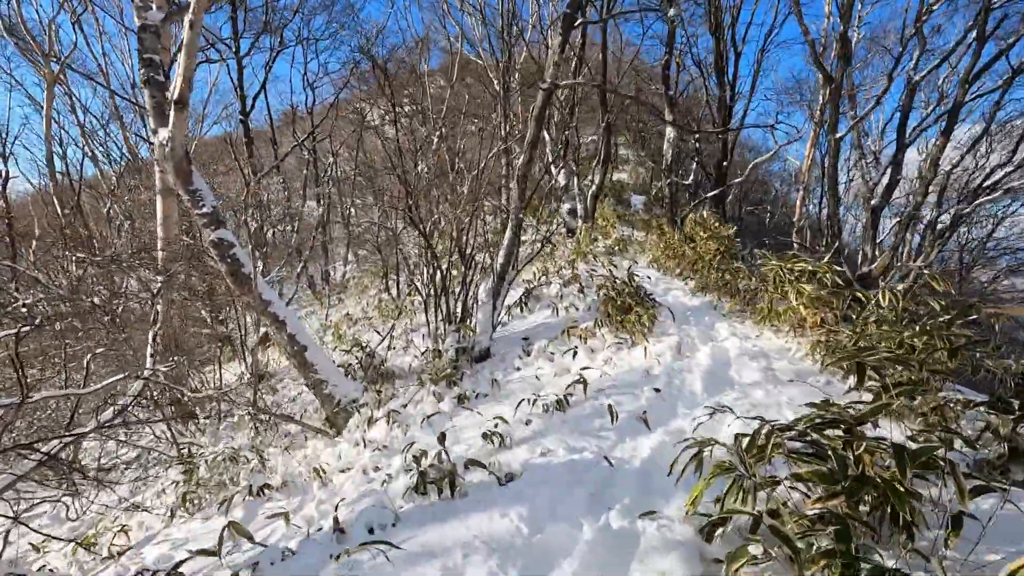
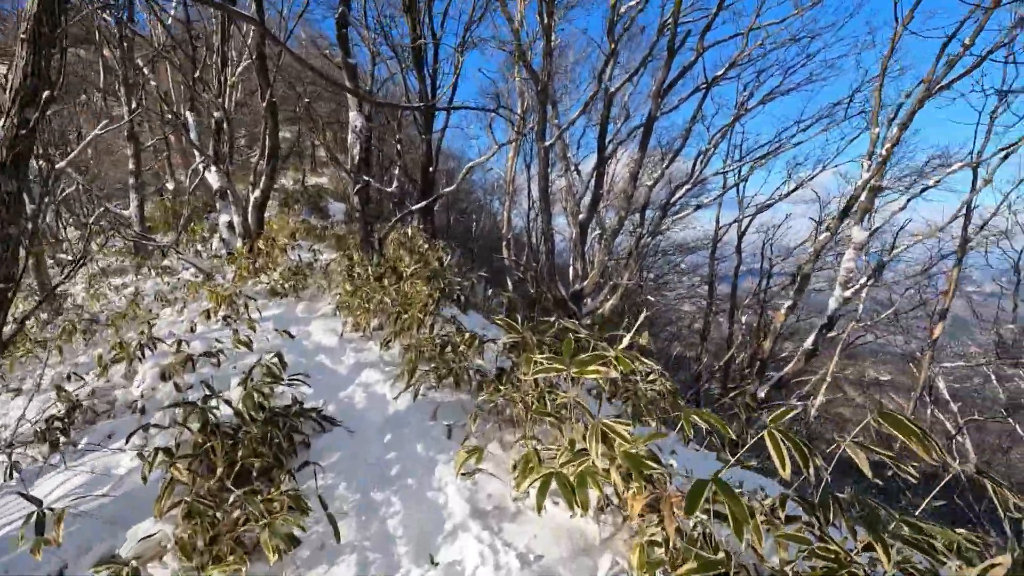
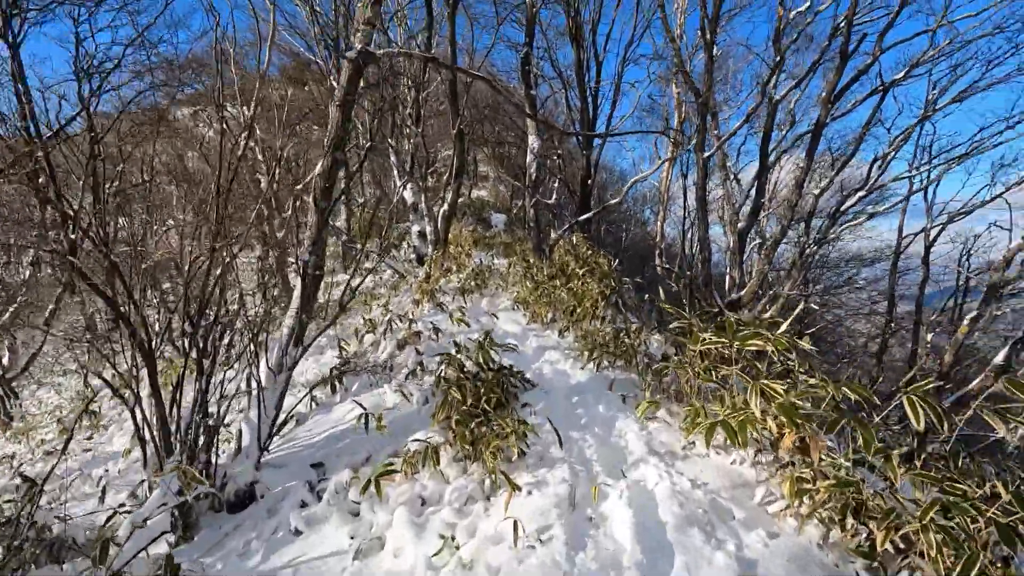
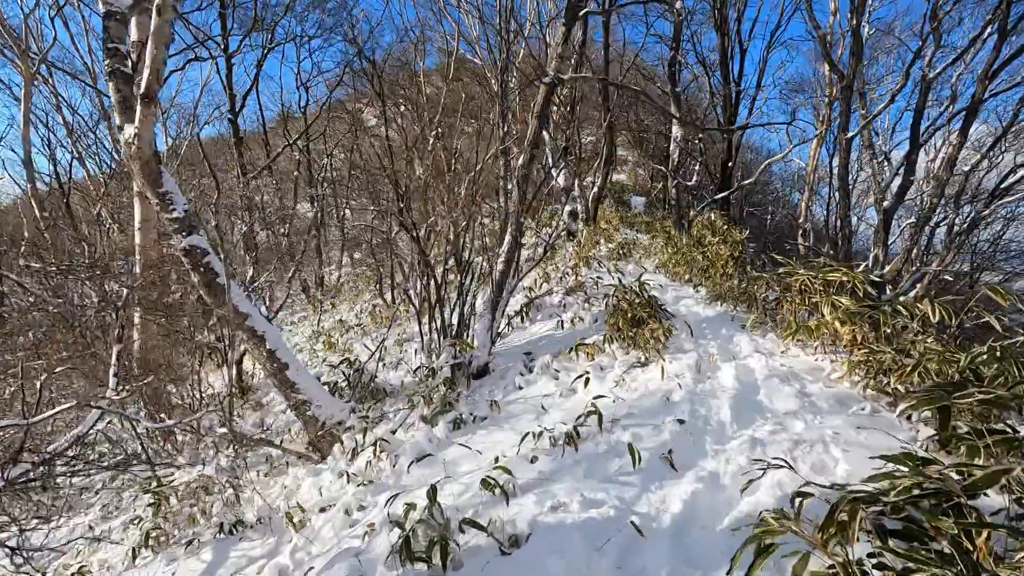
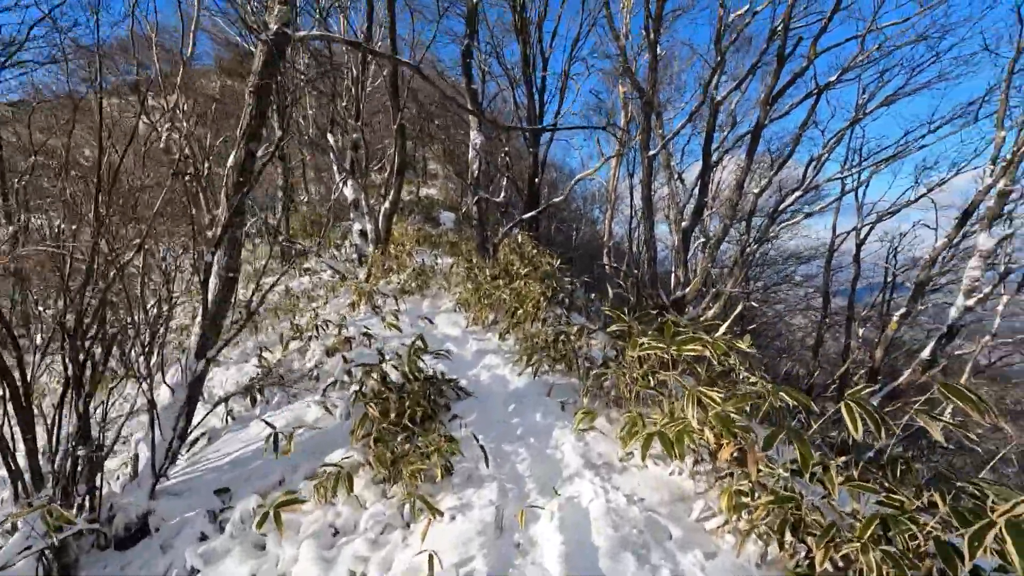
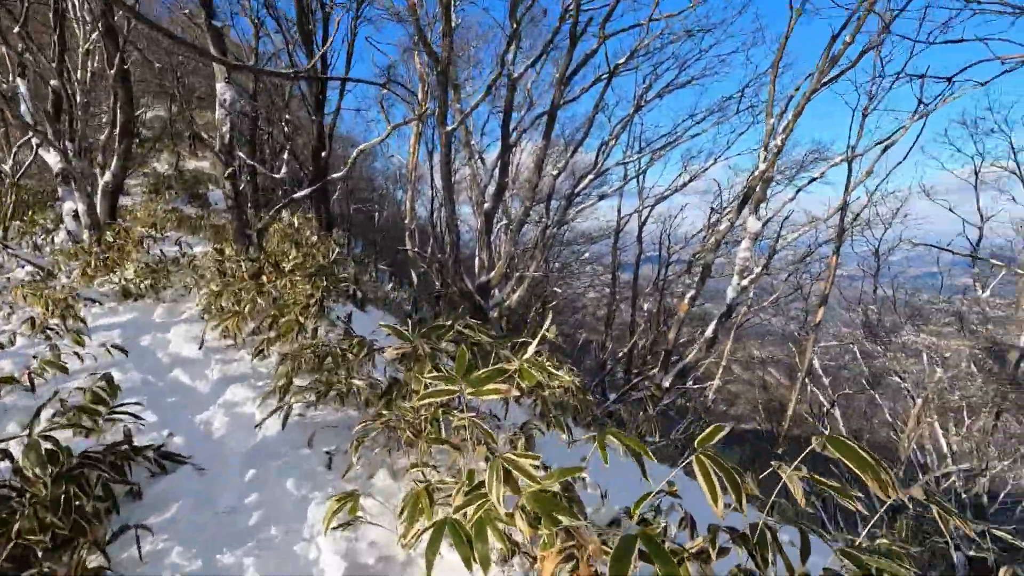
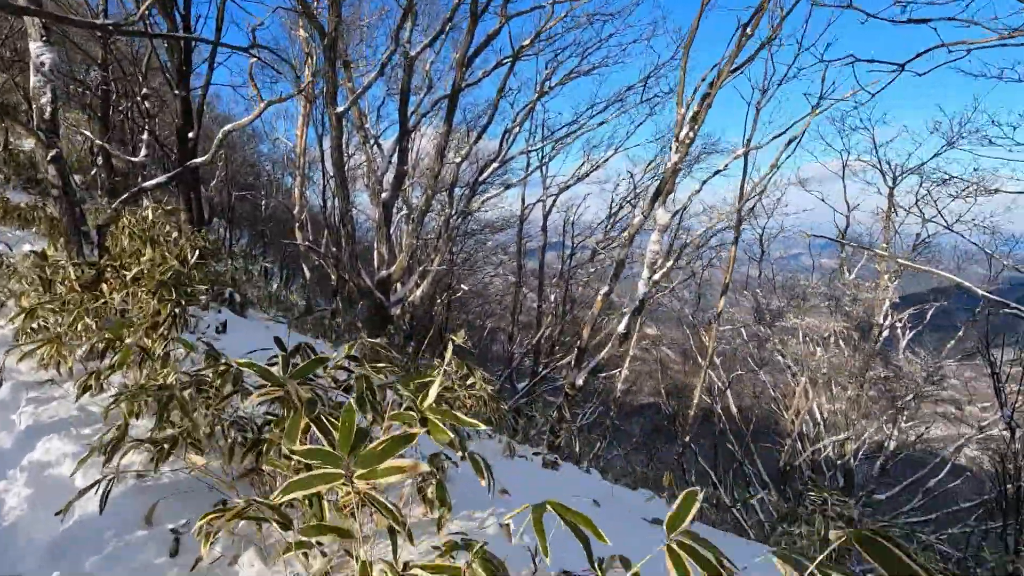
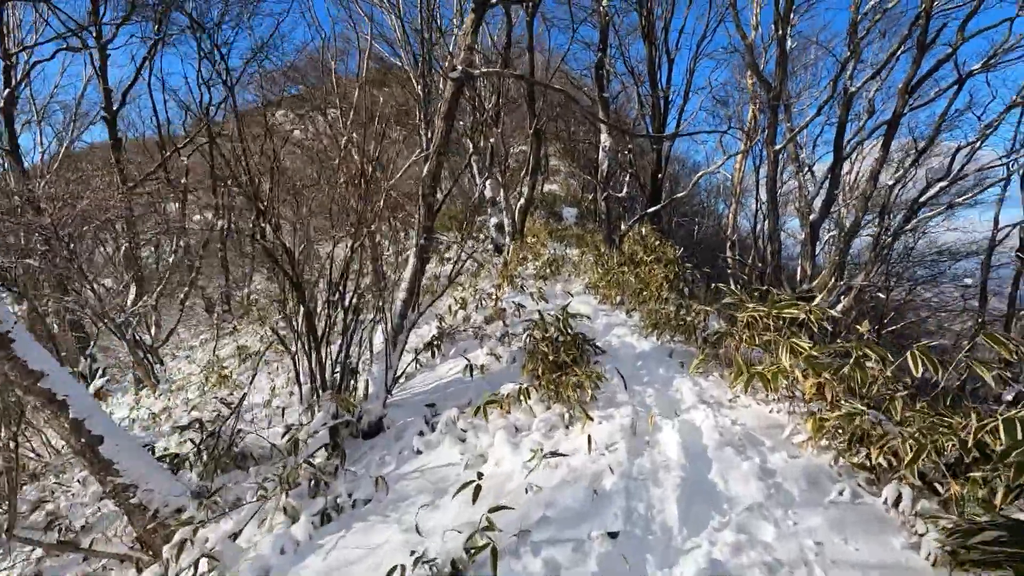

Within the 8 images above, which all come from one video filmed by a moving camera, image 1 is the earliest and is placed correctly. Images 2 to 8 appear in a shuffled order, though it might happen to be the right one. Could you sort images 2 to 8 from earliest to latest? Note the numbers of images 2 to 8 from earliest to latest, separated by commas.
4, 8, 3, 5, 2, 6, 7
